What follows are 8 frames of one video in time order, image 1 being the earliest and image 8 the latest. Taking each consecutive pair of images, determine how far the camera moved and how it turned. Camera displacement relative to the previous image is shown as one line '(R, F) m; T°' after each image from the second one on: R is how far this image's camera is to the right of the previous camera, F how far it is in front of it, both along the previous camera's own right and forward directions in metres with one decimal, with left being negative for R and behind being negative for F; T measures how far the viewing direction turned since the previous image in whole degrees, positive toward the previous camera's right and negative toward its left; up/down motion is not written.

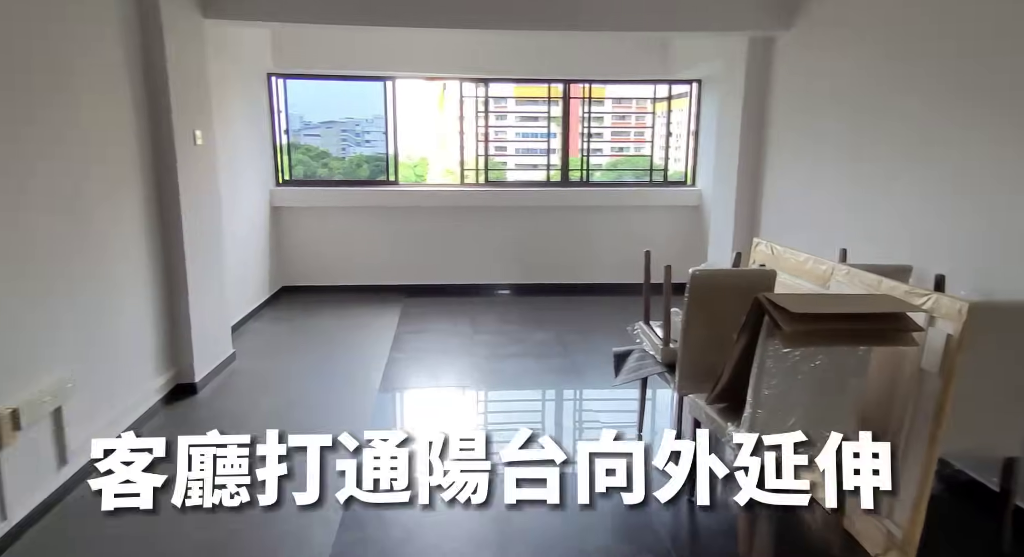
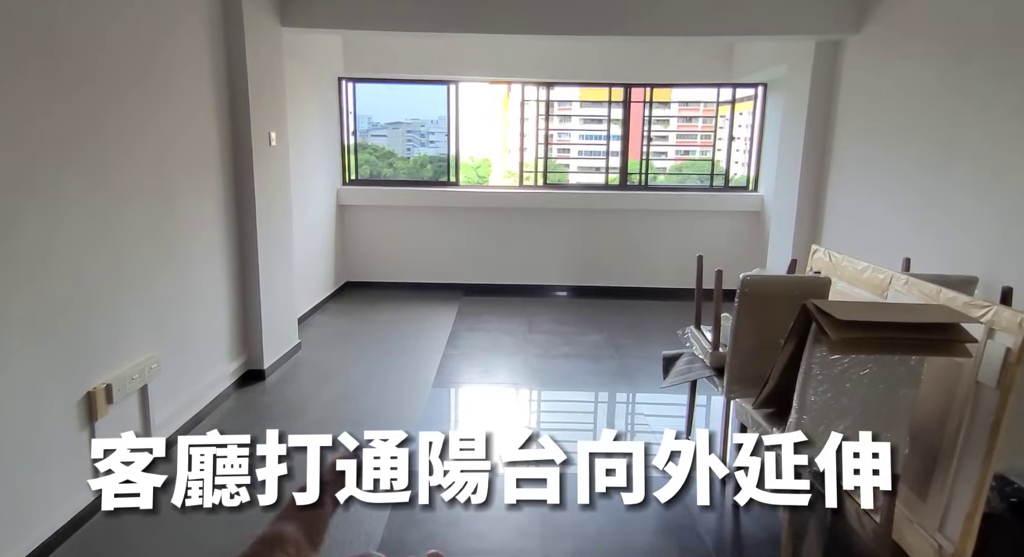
(0.0, -0.1) m; -5°
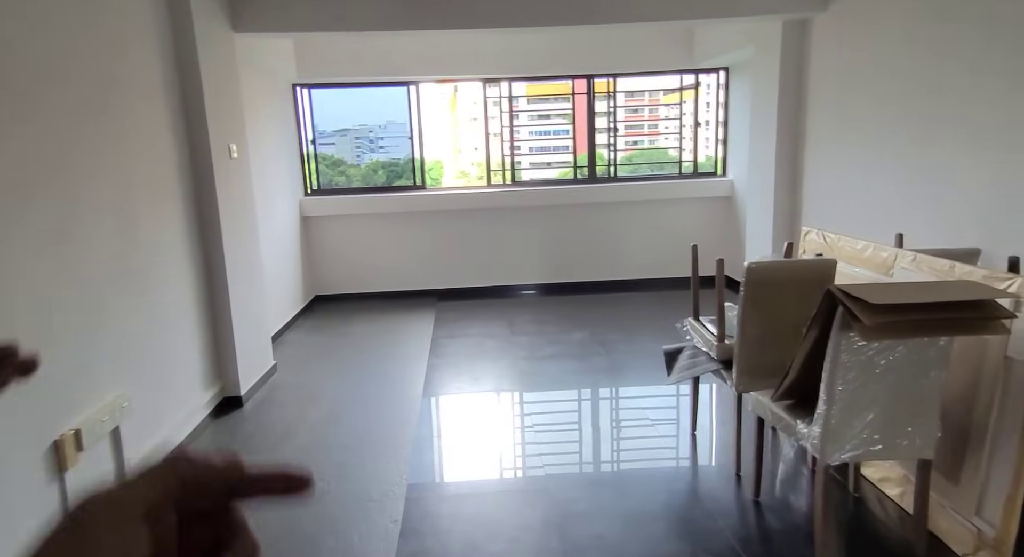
(-0.1, +0.1) m; +4°
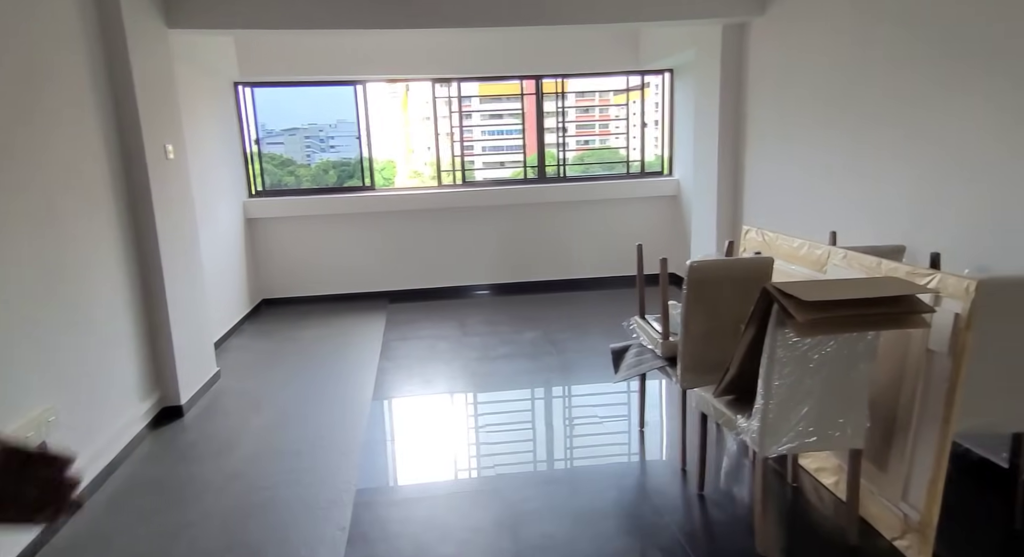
(0.0, 0.0) m; +4°
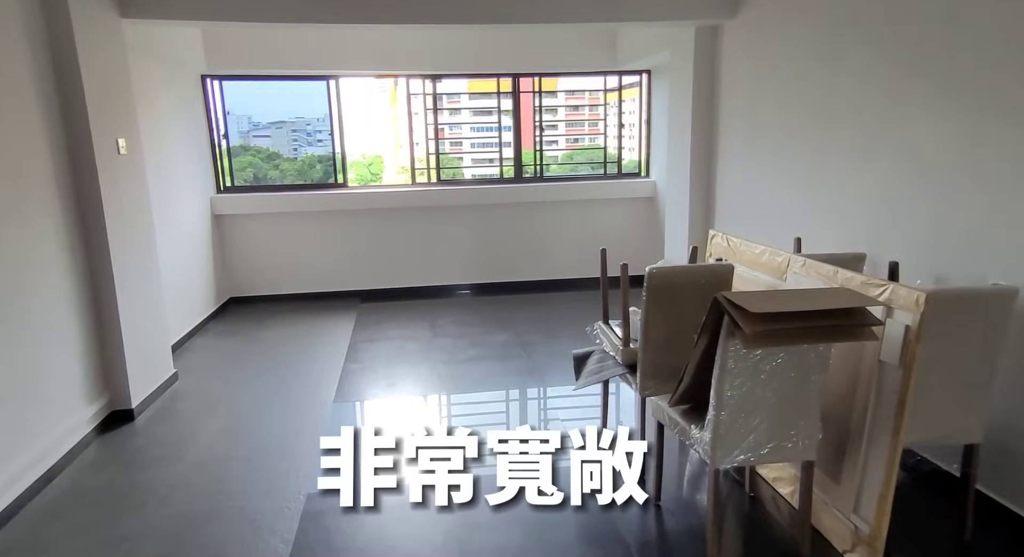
(+0.1, +0.1) m; +1°
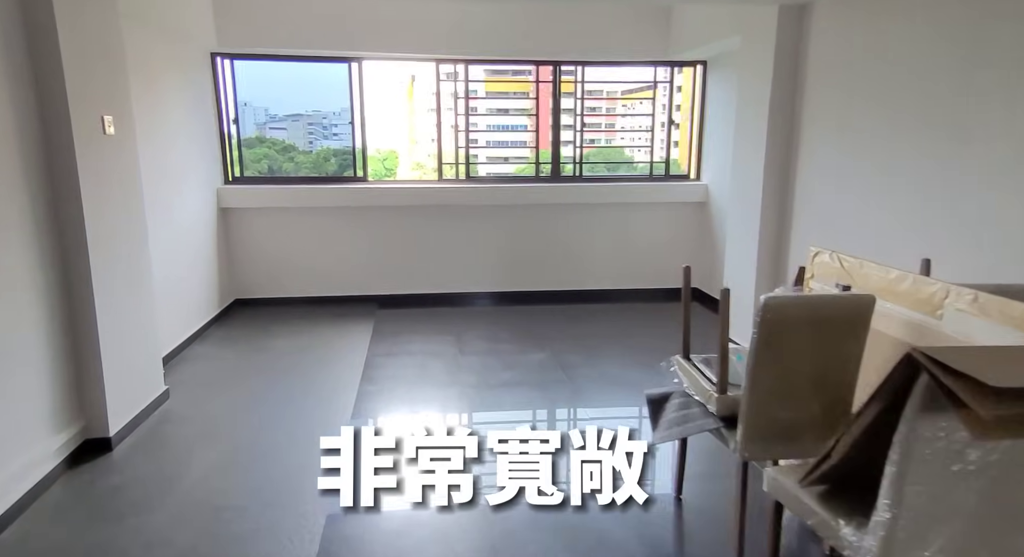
(-0.2, +0.5) m; -1°
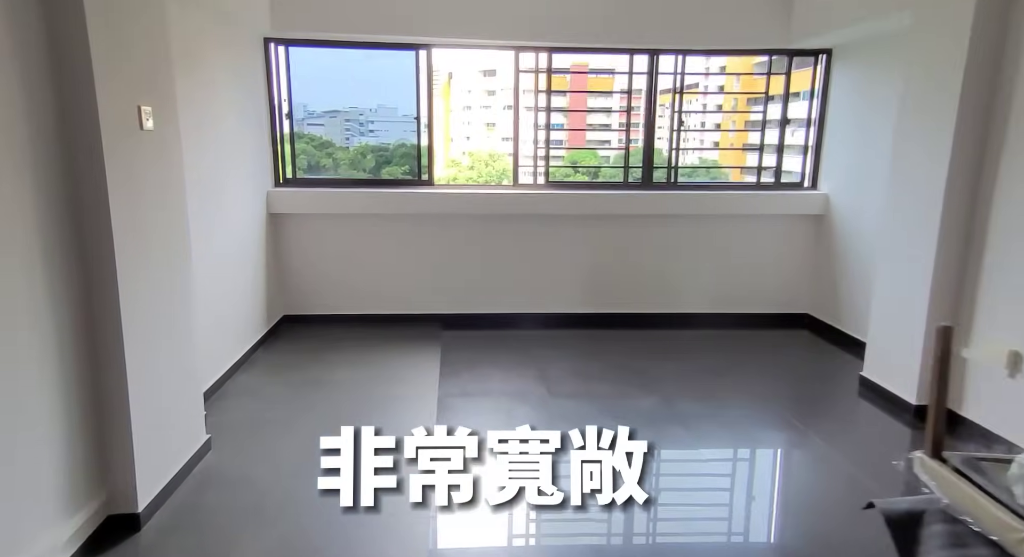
(-0.4, +0.7) m; -3°
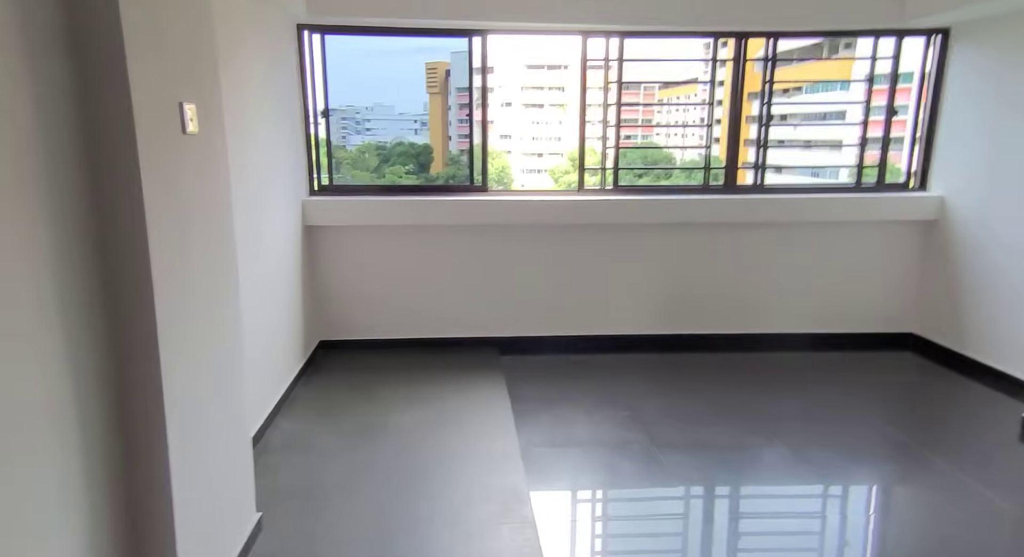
(-0.5, +0.6) m; 0°
